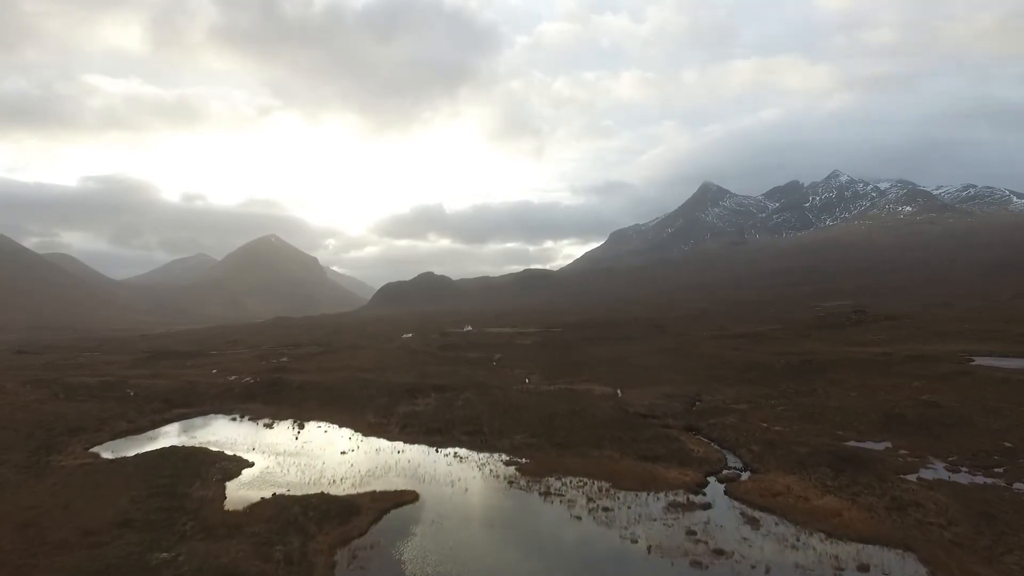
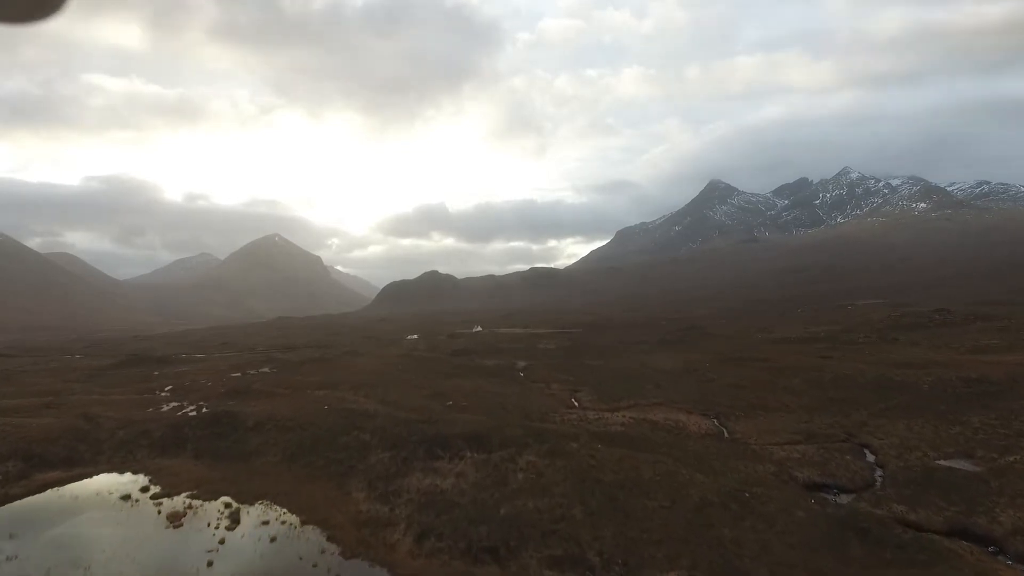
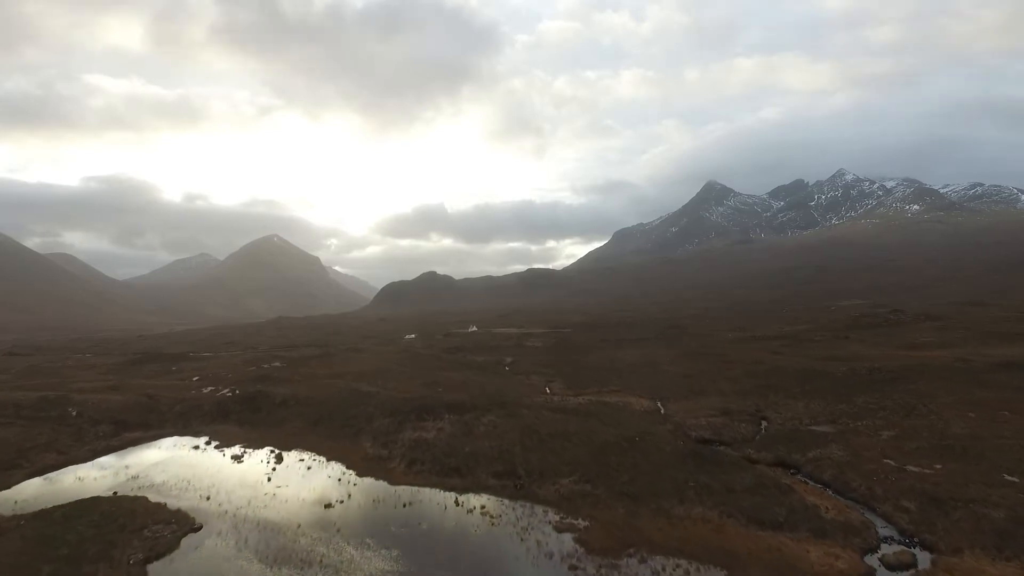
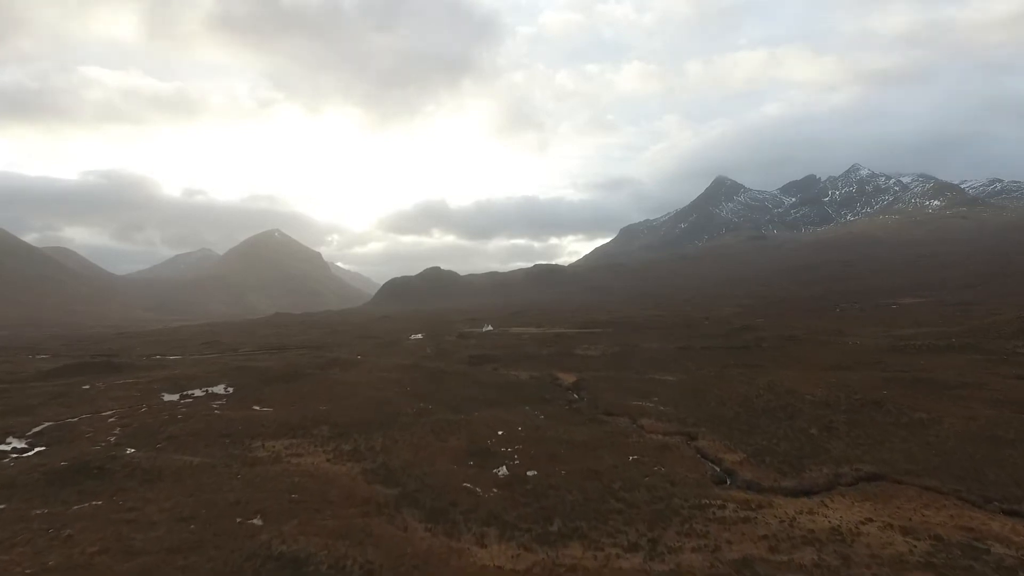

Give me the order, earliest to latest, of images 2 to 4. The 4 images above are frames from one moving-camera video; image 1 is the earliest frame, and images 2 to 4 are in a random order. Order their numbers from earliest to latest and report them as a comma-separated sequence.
3, 2, 4
